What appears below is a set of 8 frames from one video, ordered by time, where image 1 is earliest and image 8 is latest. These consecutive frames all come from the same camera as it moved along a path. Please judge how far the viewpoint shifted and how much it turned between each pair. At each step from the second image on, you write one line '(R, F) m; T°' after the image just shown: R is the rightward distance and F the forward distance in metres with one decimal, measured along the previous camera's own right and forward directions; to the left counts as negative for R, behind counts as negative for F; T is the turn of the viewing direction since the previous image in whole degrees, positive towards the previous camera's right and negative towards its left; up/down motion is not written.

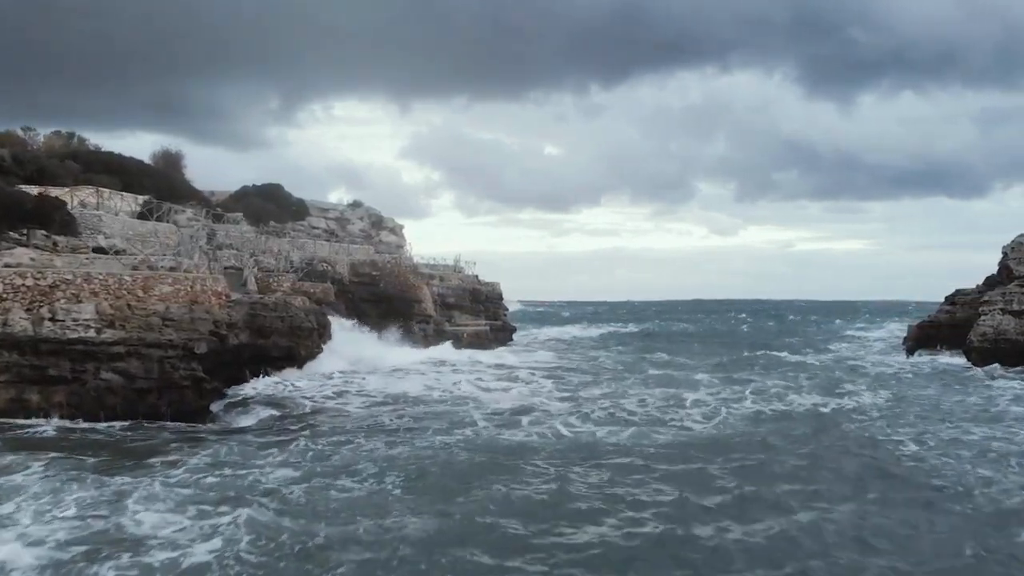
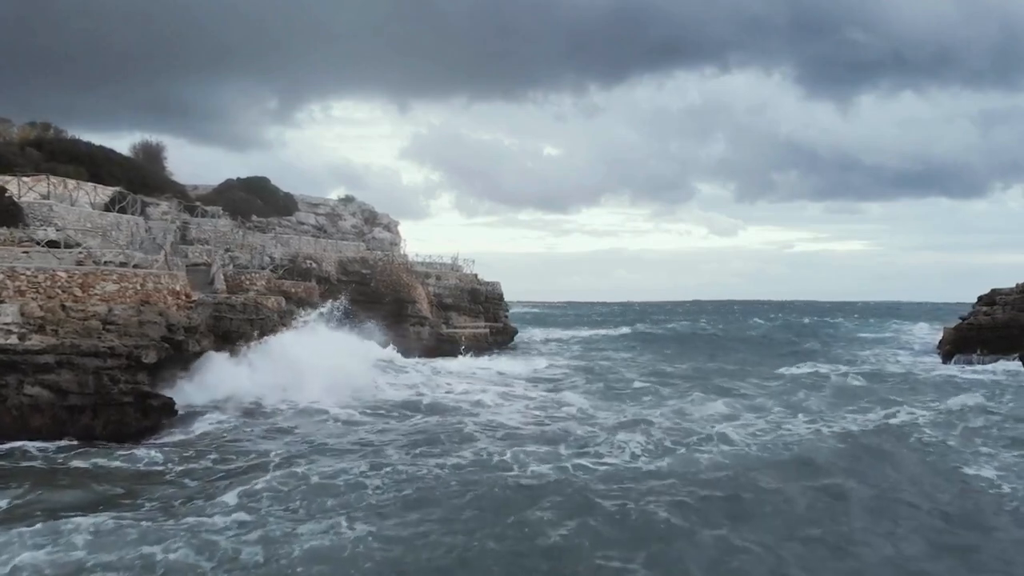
(-0.1, +2.4) m; 0°
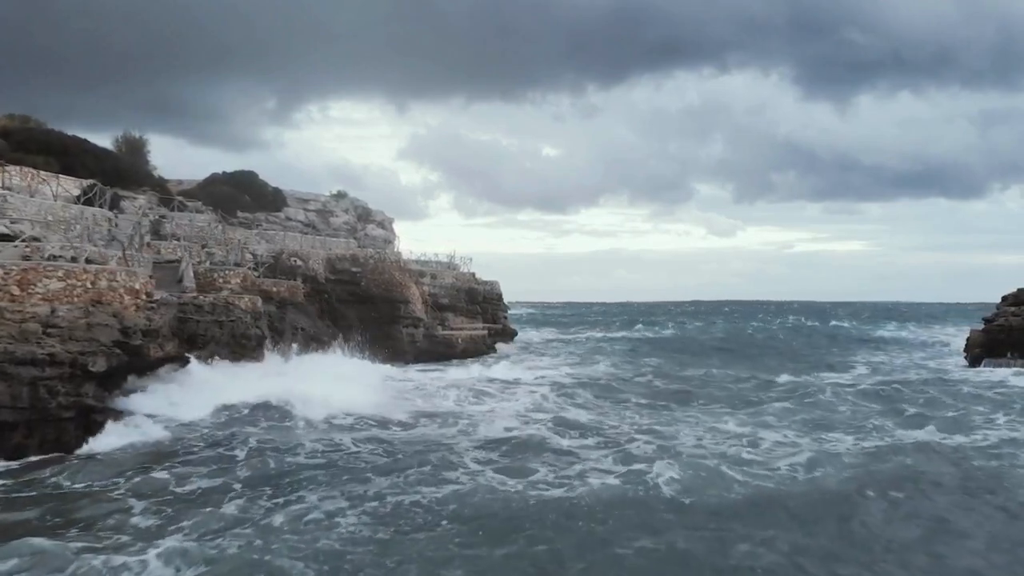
(0.0, +1.7) m; 0°
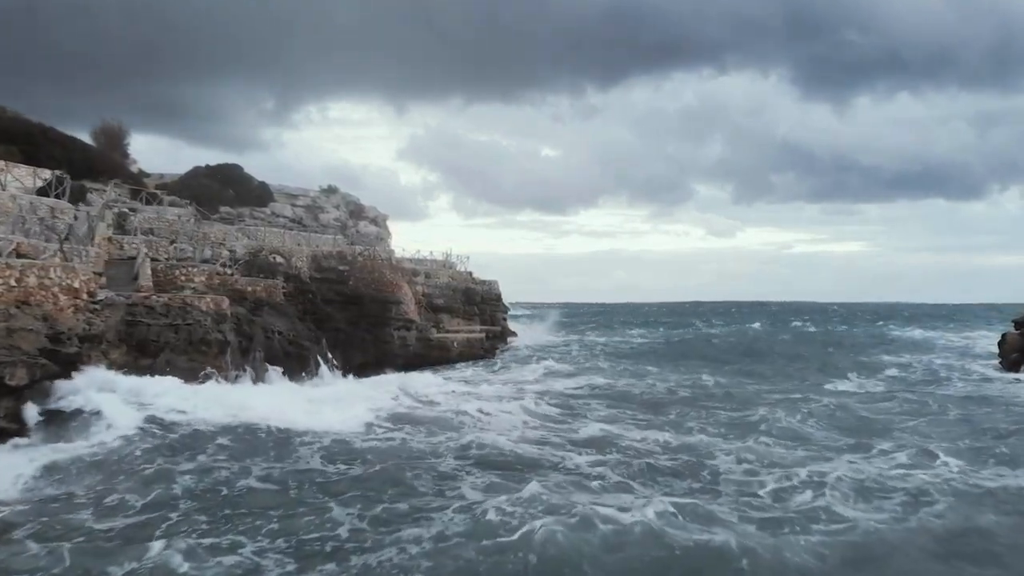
(0.0, +1.9) m; 0°
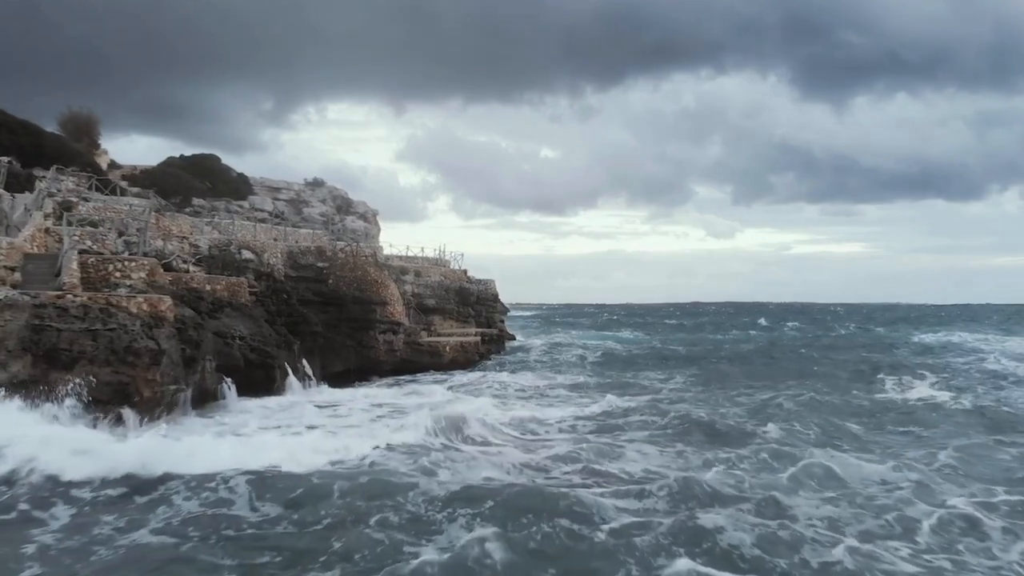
(+0.1, +2.4) m; 0°
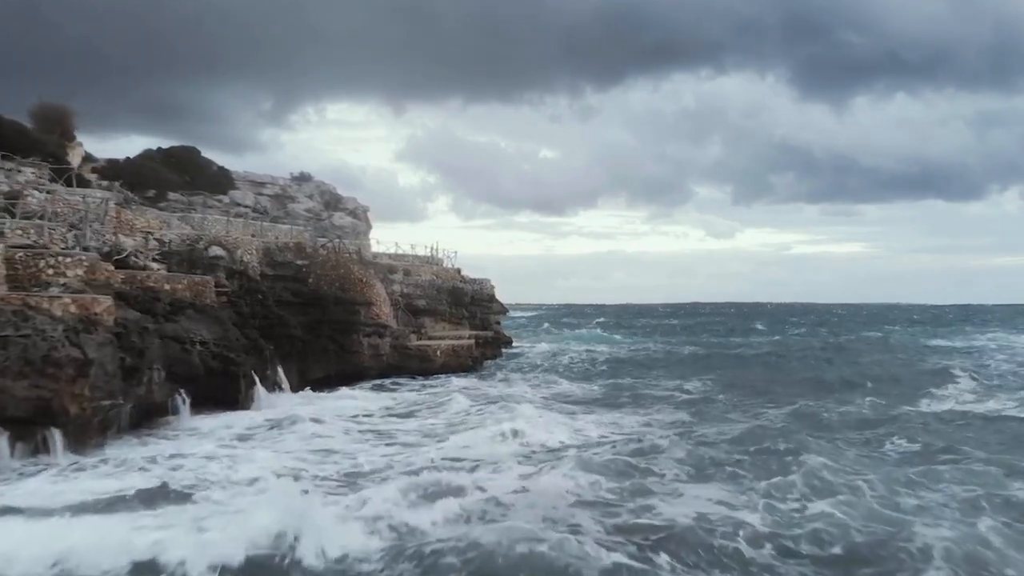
(+0.1, +1.7) m; 0°
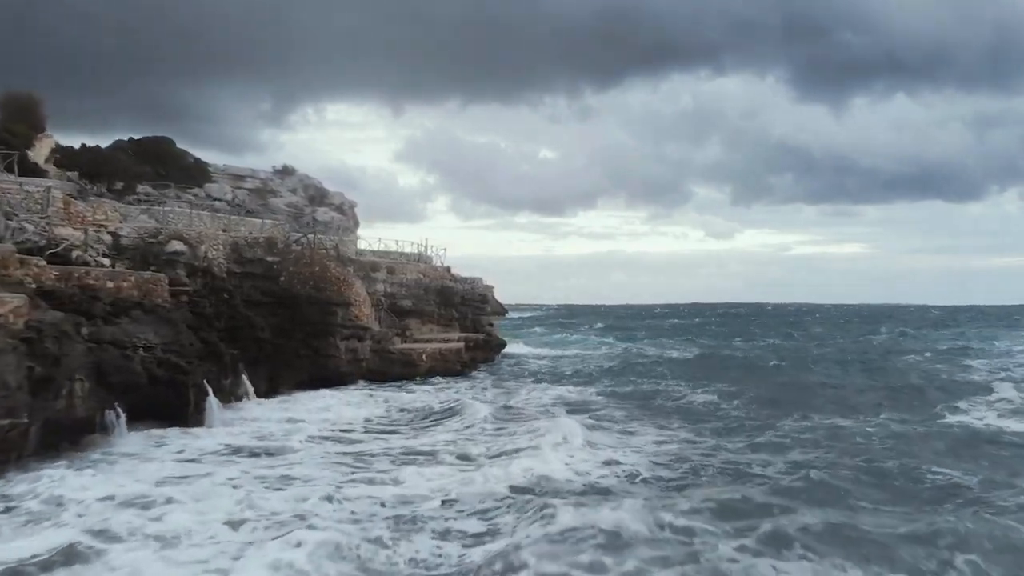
(+0.3, +1.6) m; 0°
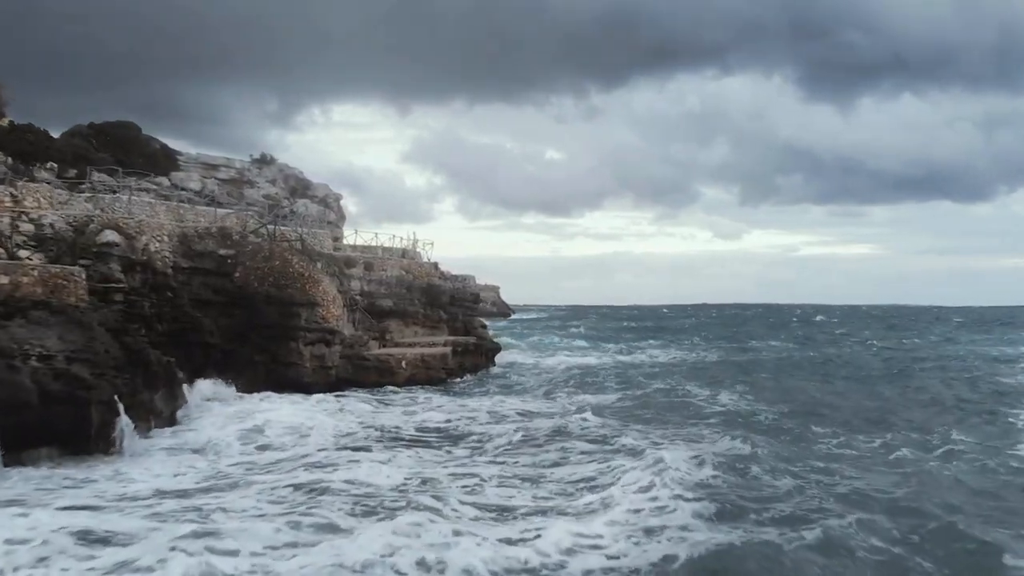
(+0.4, +2.4) m; -1°
